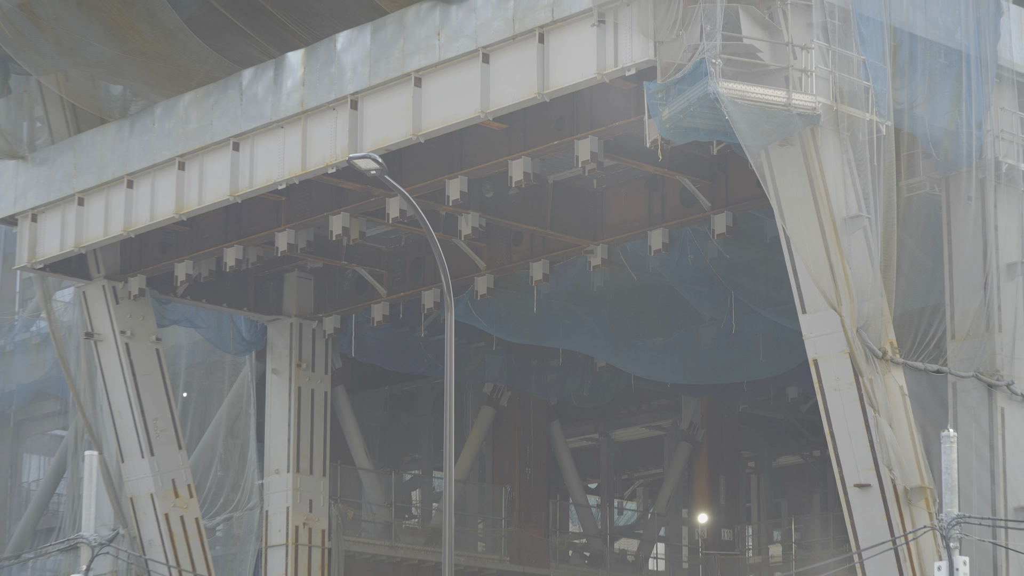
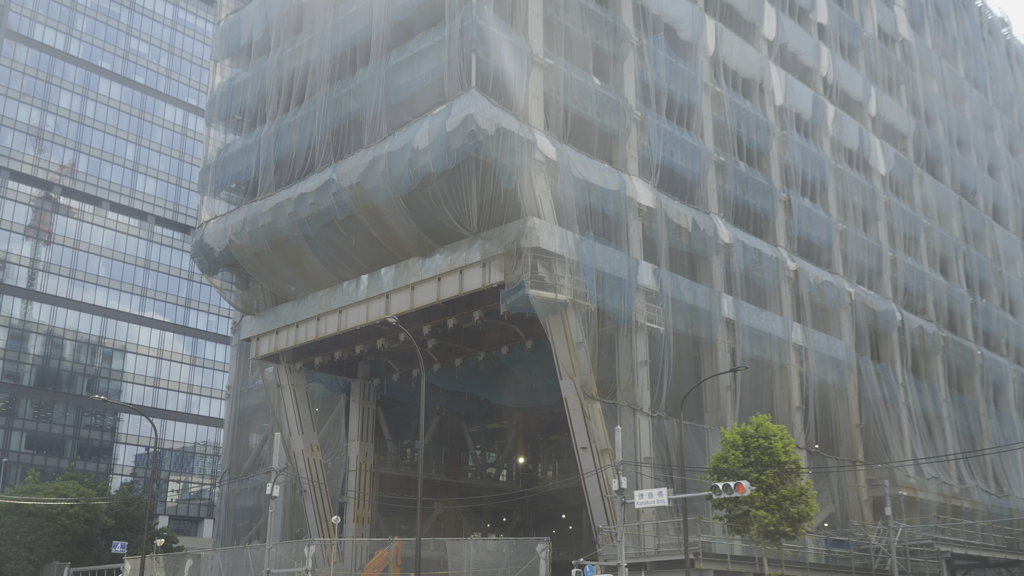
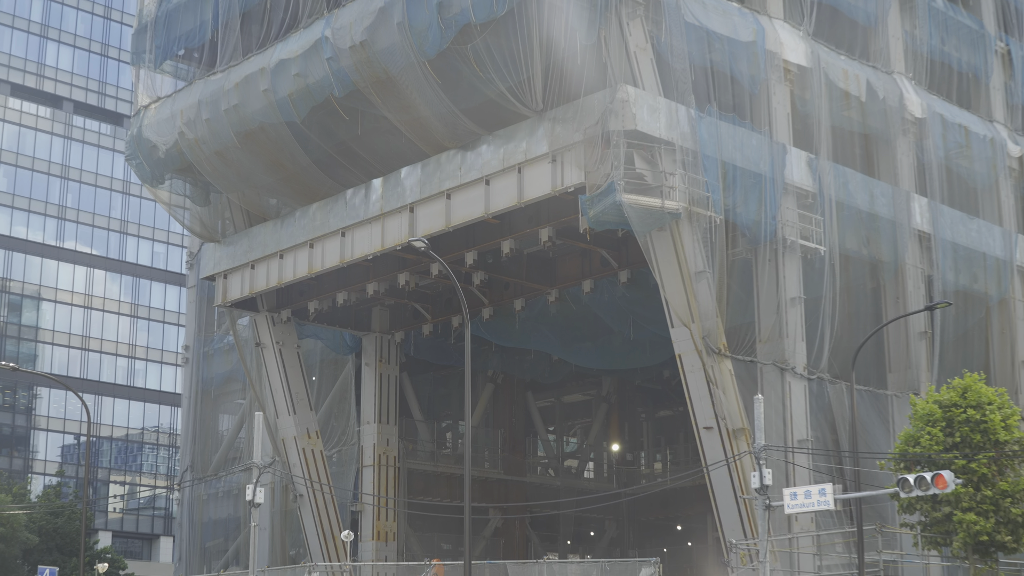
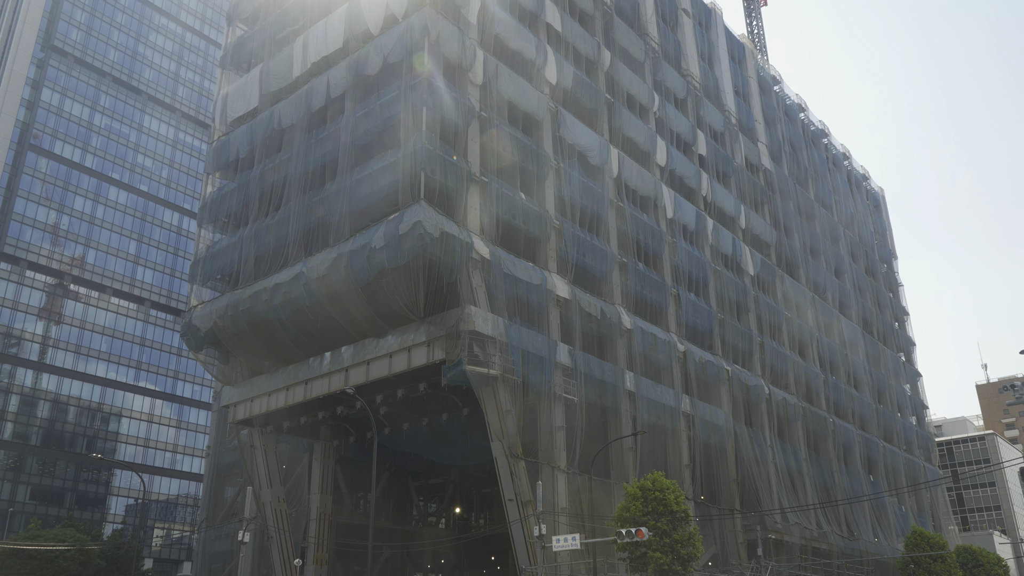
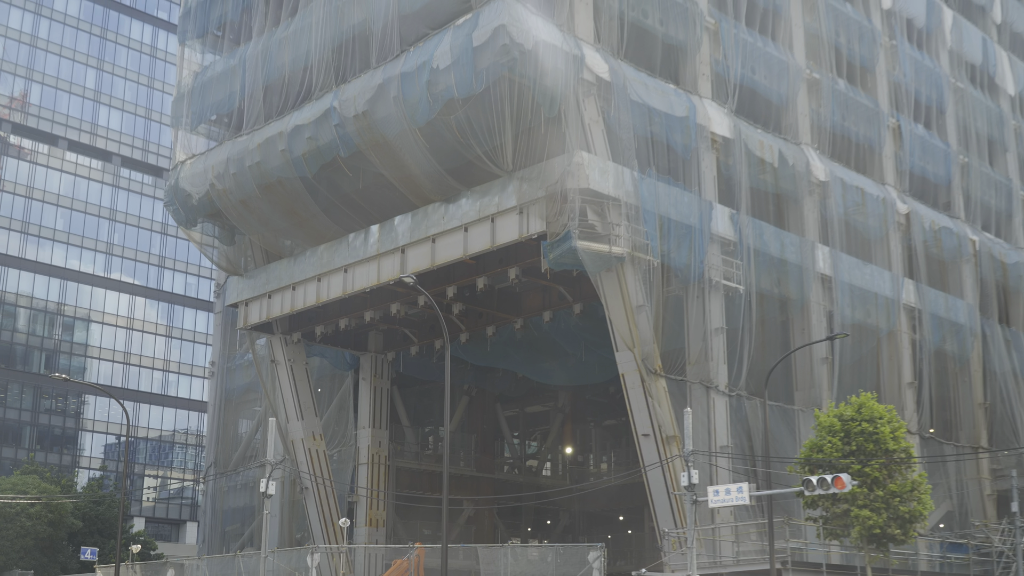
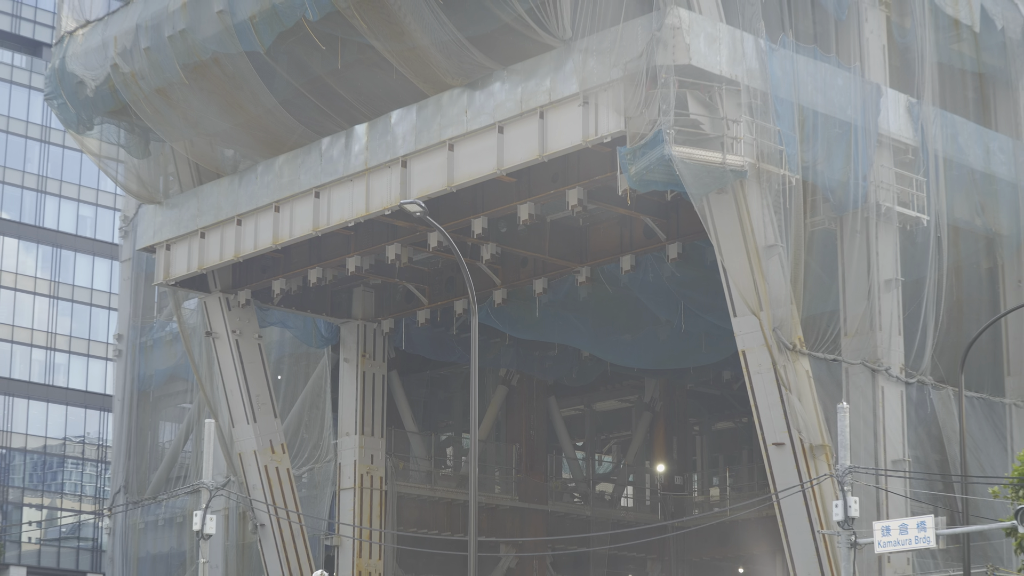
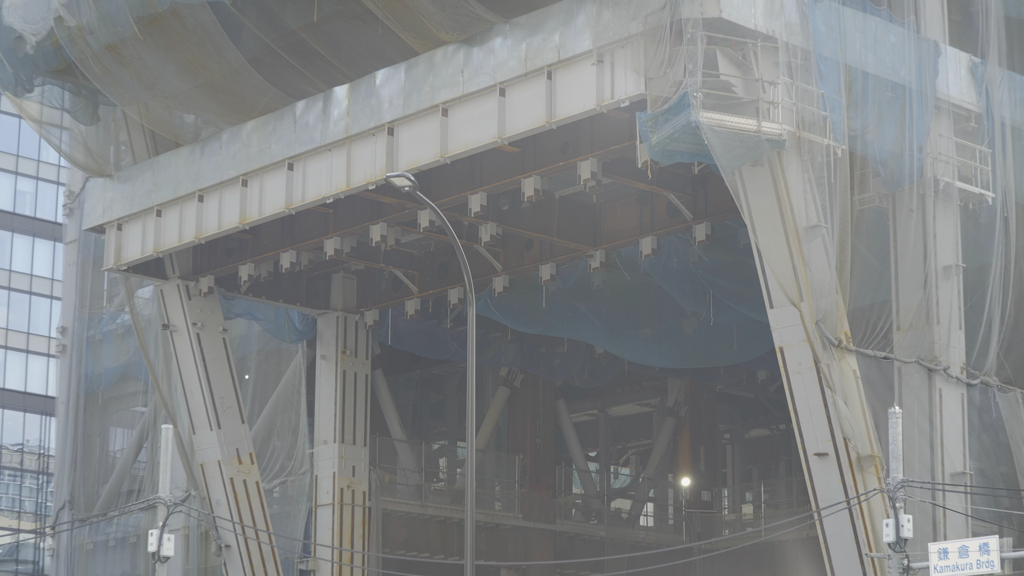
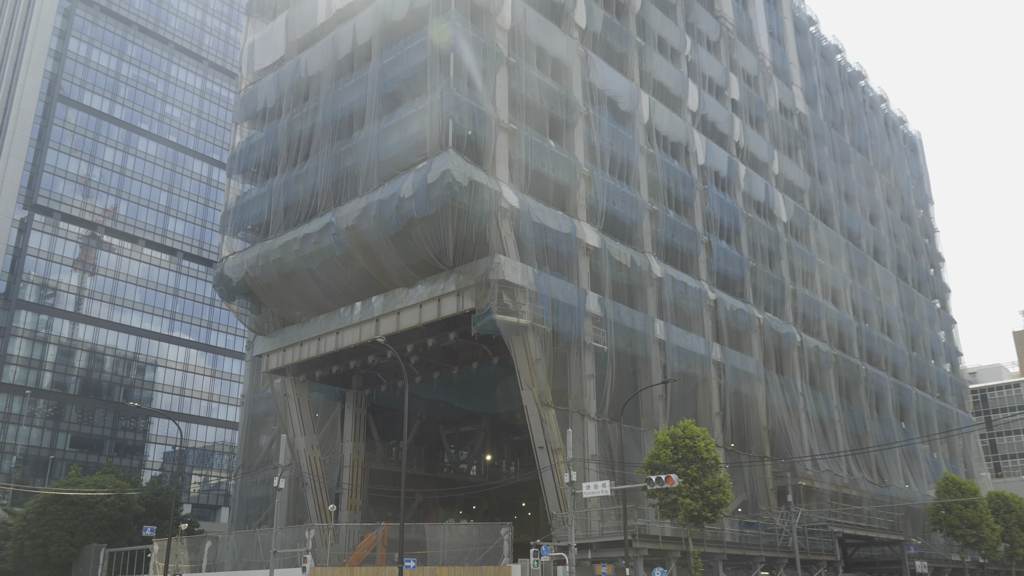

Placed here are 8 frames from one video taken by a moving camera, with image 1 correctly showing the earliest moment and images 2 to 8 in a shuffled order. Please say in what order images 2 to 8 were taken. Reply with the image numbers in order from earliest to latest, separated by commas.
7, 6, 3, 5, 2, 8, 4
